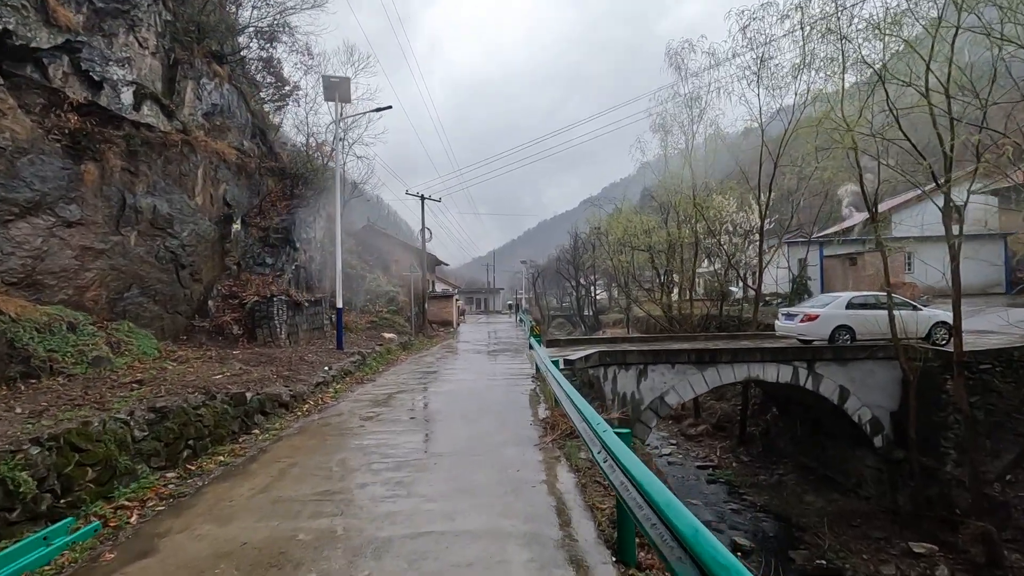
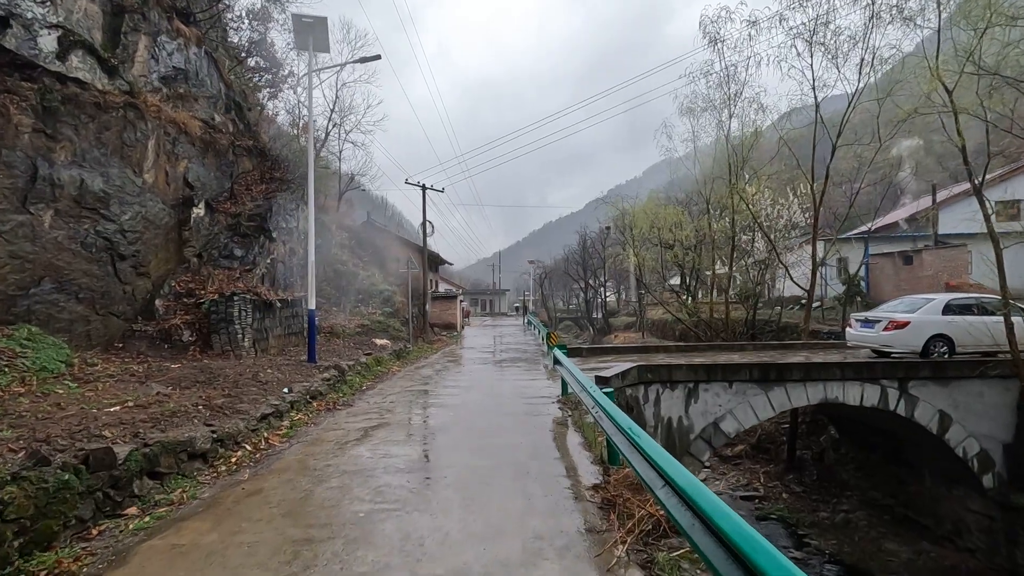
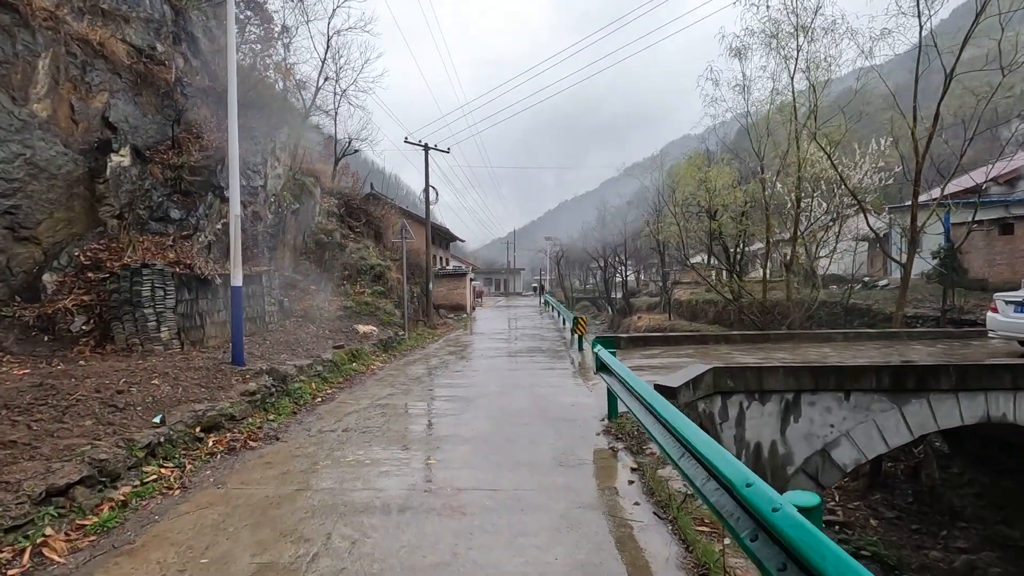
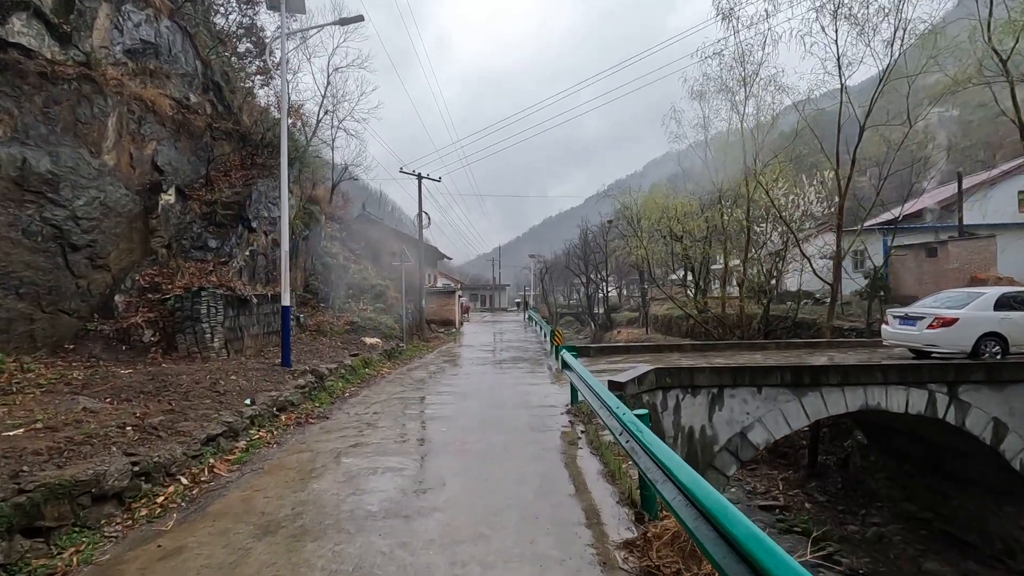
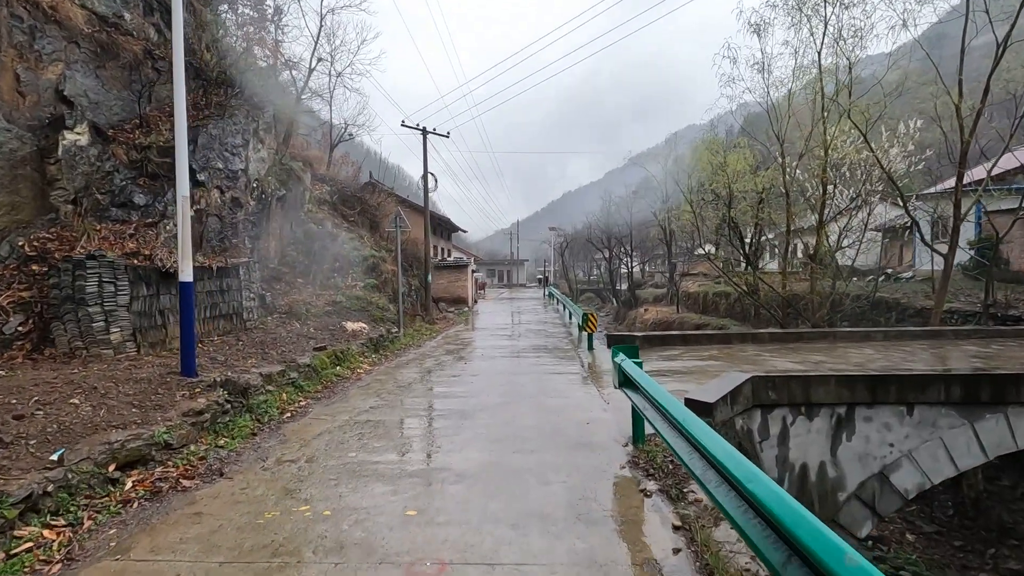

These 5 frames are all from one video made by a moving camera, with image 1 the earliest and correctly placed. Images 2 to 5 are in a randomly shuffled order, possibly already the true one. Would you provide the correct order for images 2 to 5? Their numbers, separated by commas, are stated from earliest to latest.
2, 4, 3, 5
